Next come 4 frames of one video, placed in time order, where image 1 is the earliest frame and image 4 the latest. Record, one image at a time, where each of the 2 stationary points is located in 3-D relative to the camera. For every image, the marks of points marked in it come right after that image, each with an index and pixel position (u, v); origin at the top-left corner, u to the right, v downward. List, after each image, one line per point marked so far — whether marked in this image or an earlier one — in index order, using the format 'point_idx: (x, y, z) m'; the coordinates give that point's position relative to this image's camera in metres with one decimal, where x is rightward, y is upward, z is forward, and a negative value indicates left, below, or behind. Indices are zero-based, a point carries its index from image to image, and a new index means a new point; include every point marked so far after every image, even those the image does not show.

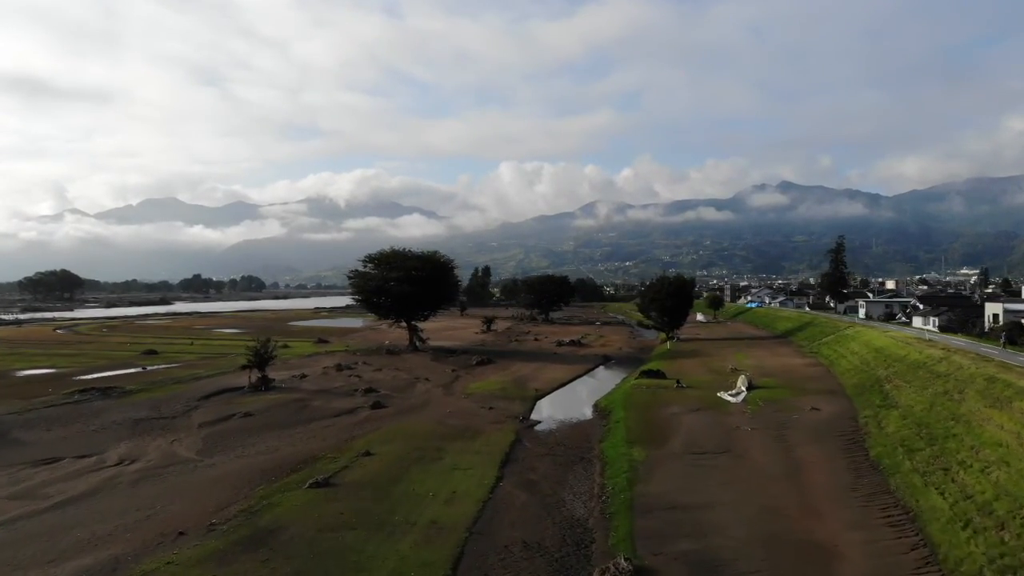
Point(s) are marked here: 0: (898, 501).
0: (+11.9, -6.6, +19.1) m
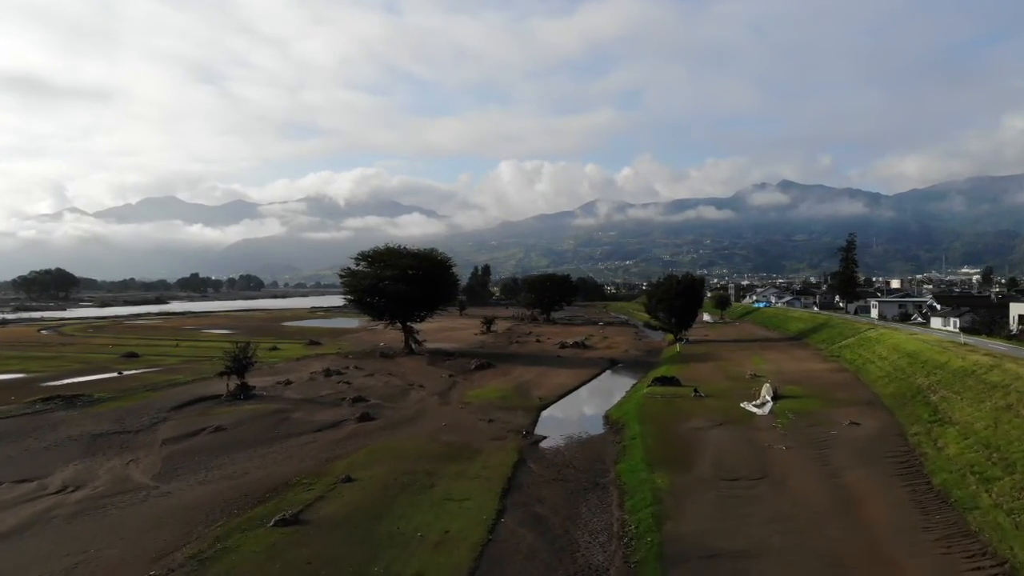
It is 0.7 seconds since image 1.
0: (+12.0, -6.6, +15.7) m
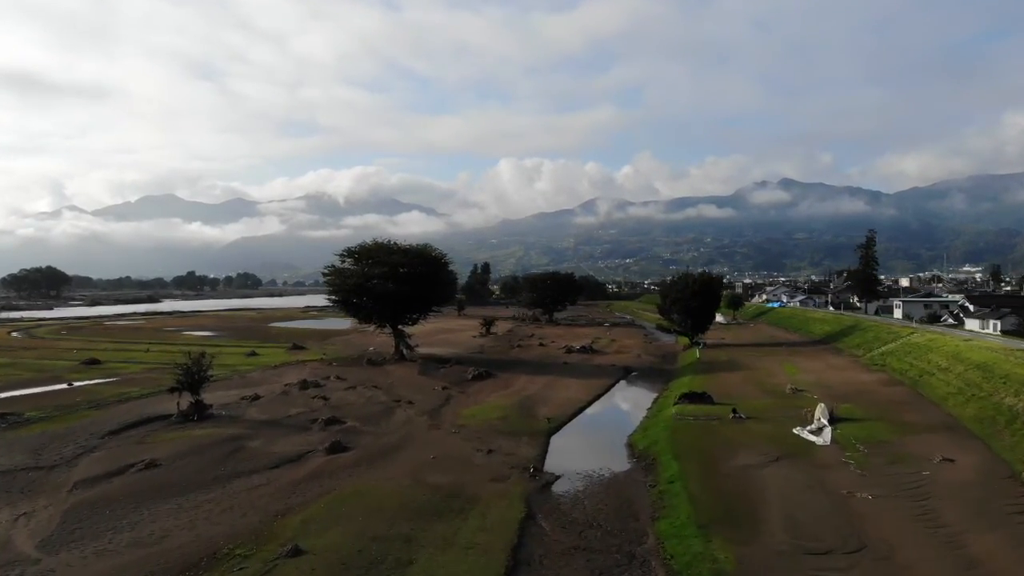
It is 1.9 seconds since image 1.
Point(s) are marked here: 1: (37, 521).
0: (+12.2, -6.7, +10.1) m
1: (-14.3, -6.9, +18.7) m
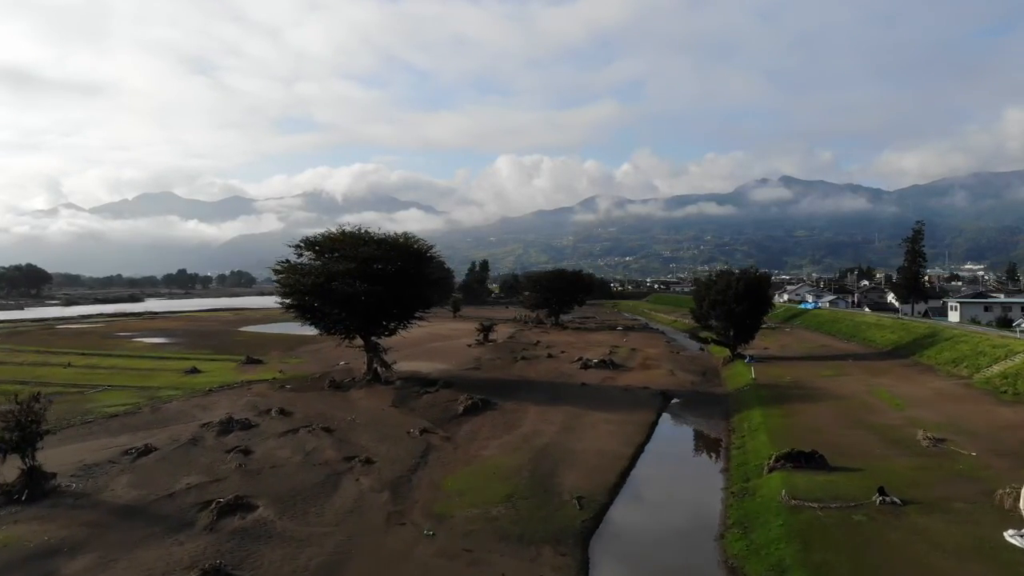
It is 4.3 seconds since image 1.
0: (+12.5, -6.9, -1.2) m
1: (-14.0, -7.1, +7.4) m
